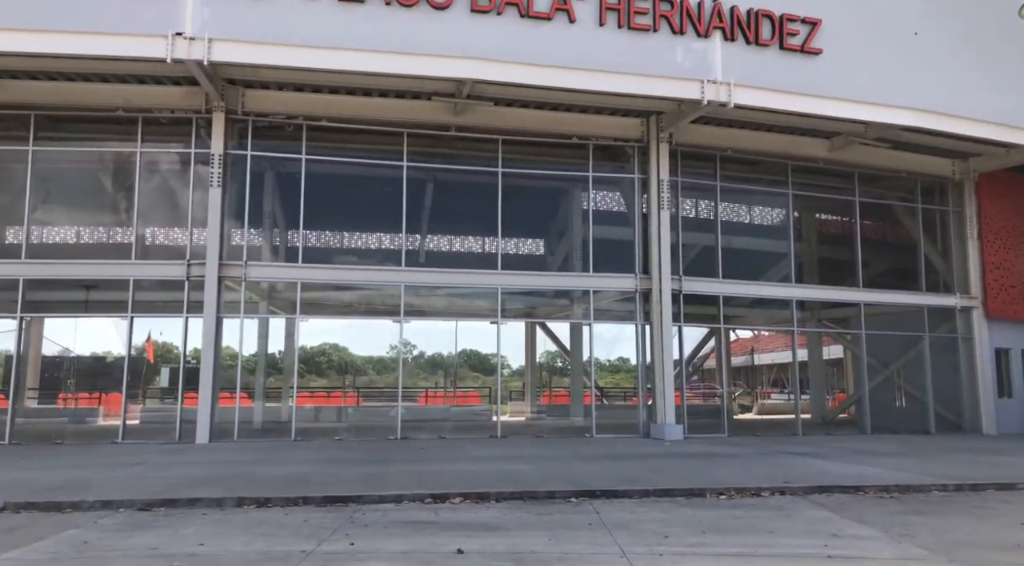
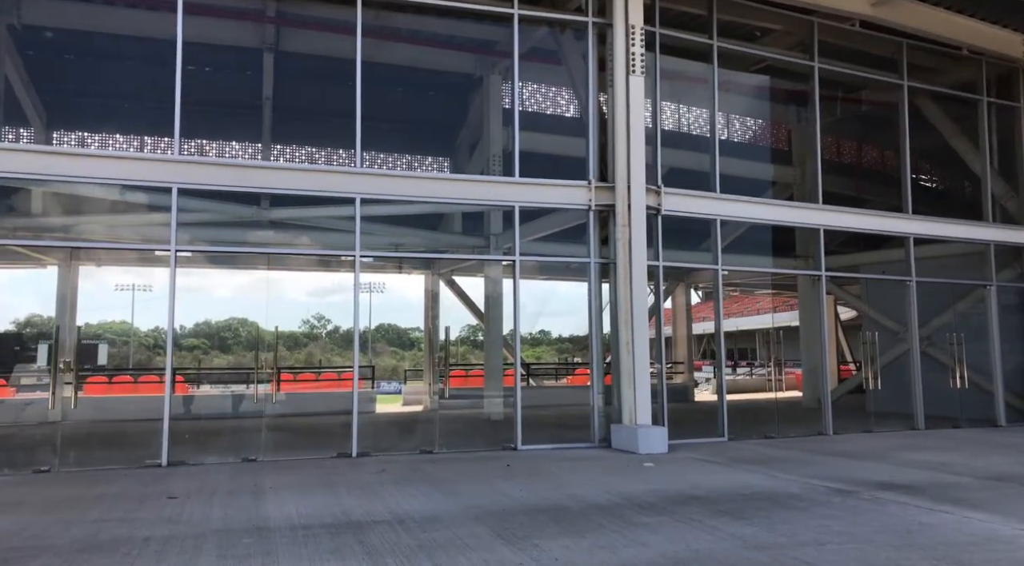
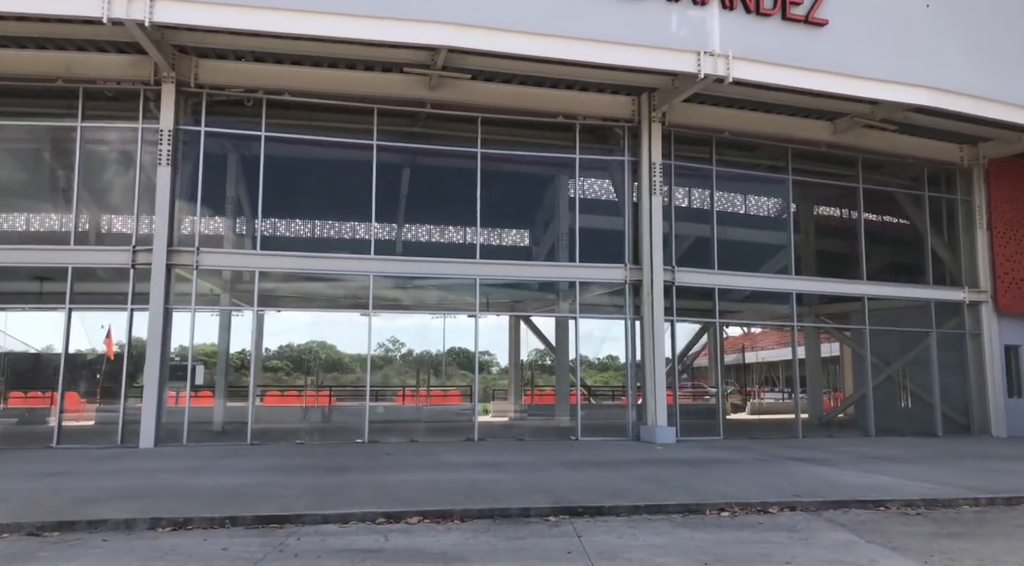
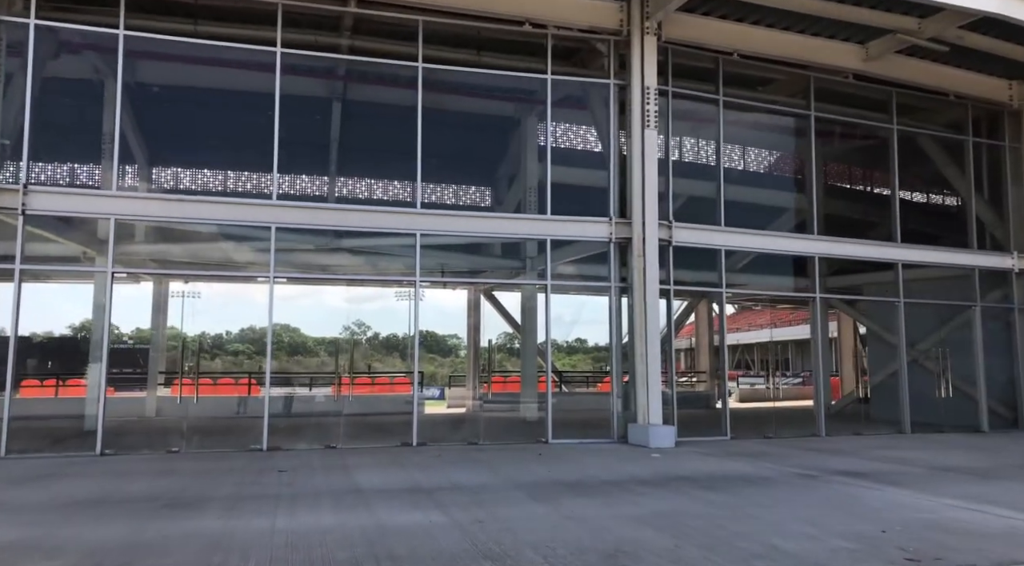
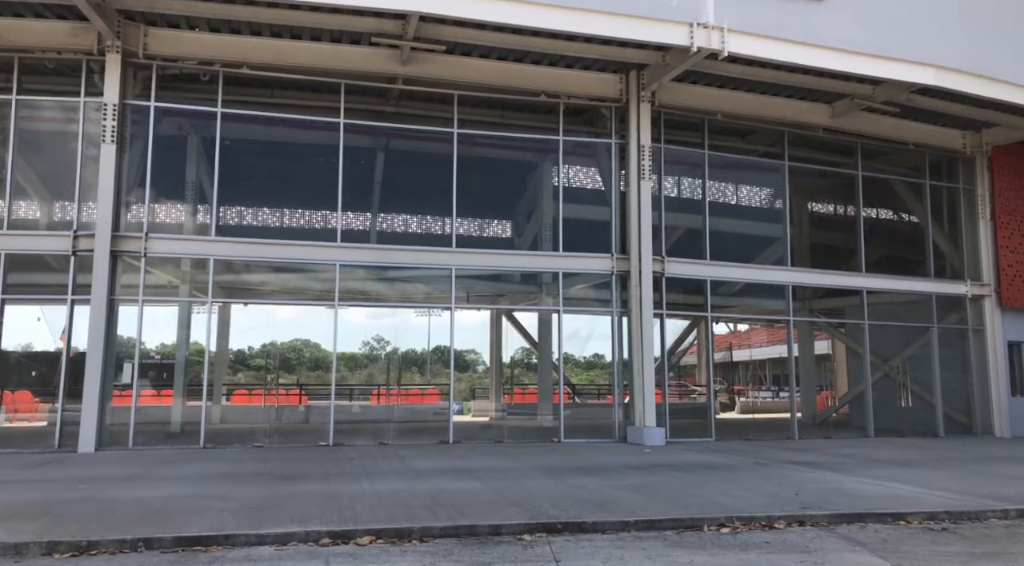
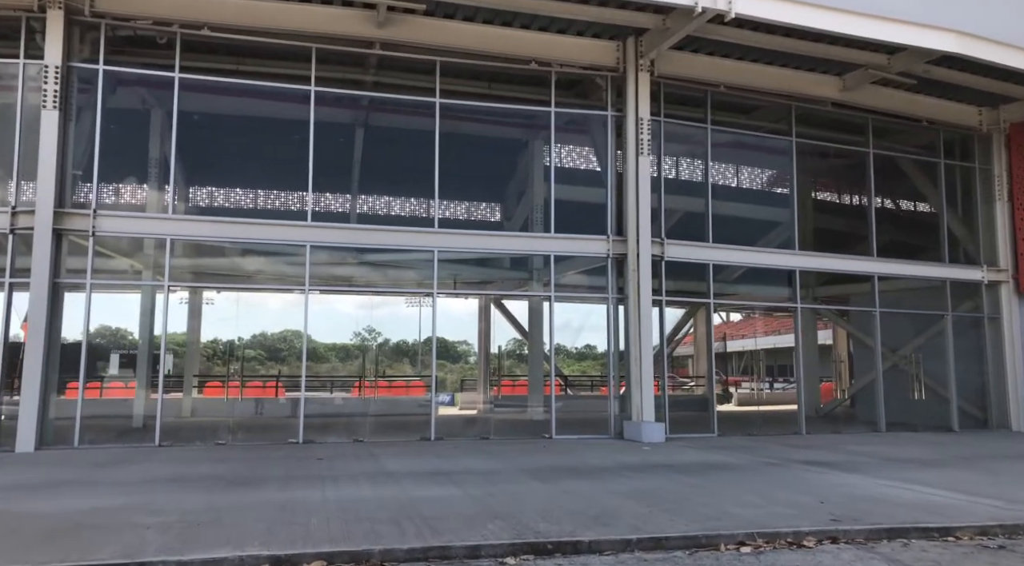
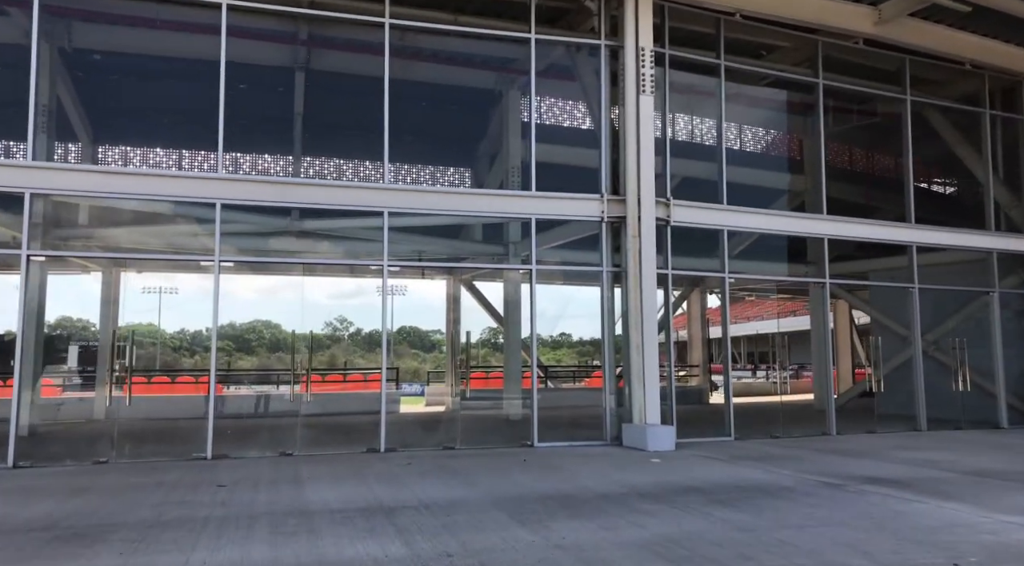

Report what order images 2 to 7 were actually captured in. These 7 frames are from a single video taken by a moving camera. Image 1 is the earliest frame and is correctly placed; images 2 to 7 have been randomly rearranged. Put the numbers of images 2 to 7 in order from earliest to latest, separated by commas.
3, 5, 6, 4, 7, 2
